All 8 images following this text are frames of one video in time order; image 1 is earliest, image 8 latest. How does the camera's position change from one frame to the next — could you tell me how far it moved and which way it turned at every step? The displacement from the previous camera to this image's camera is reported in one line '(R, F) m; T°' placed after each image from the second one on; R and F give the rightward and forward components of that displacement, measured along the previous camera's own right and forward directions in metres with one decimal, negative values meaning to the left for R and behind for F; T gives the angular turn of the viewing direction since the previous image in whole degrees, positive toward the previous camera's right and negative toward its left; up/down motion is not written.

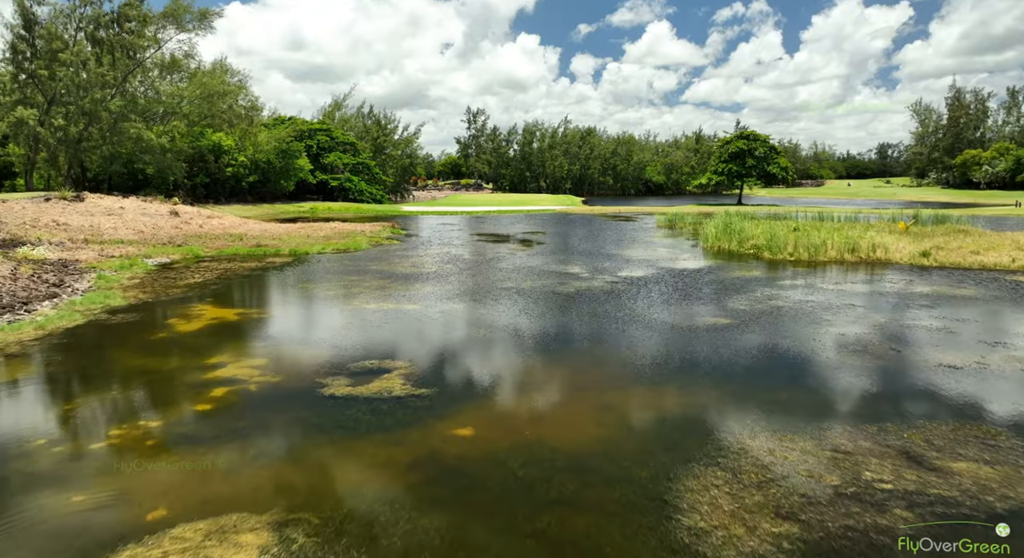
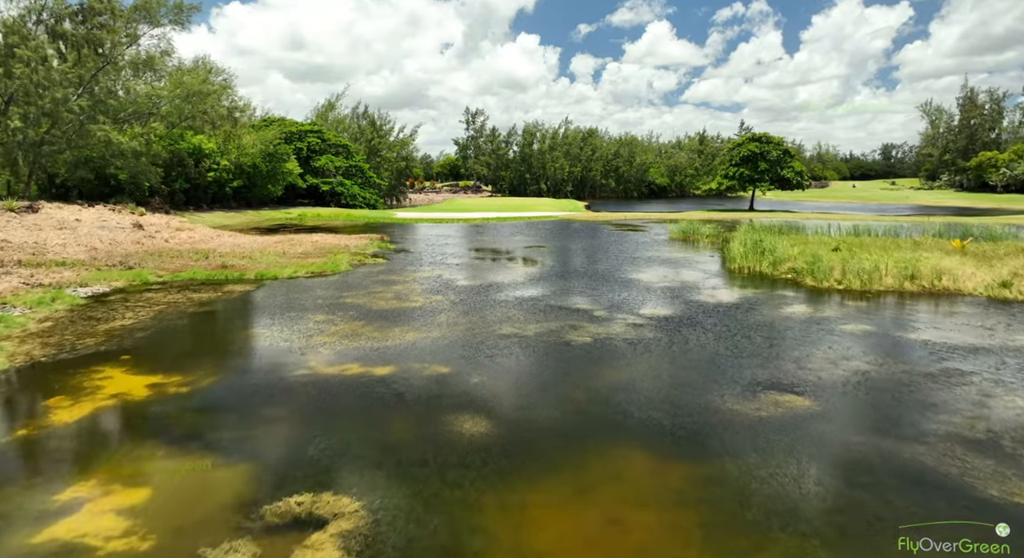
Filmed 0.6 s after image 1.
(0.0, +2.9) m; 0°
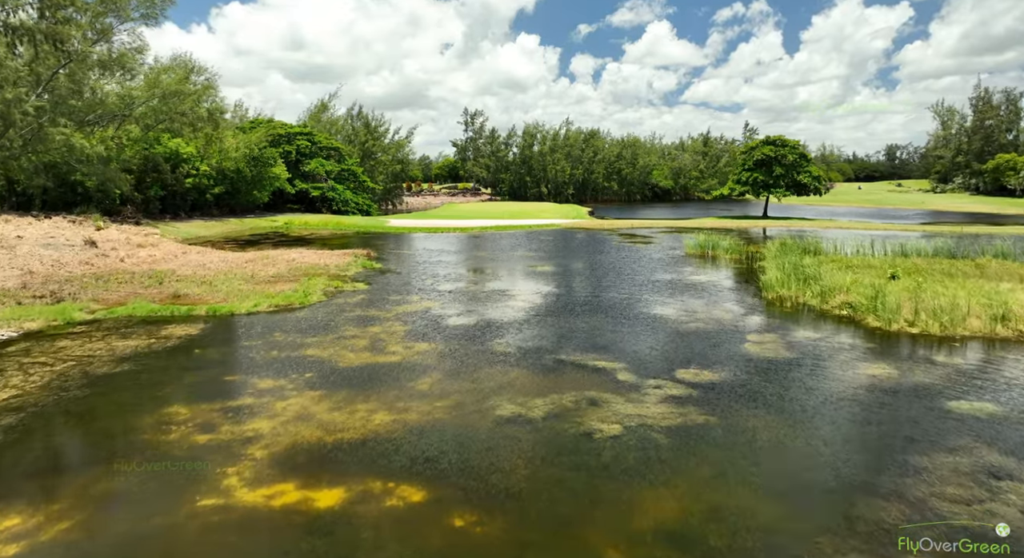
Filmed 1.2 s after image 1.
(0.0, +3.0) m; 0°
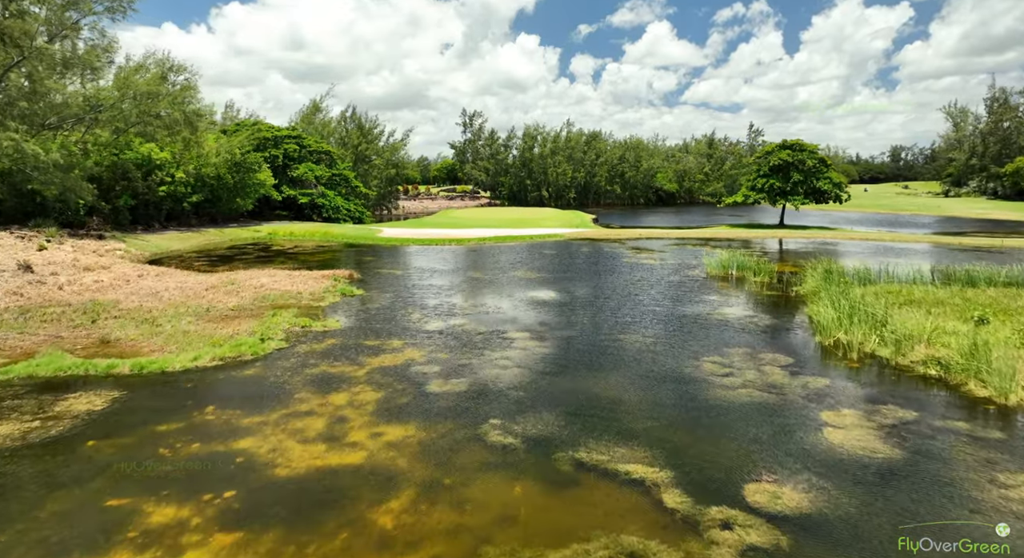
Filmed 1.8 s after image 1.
(0.0, +3.2) m; 0°
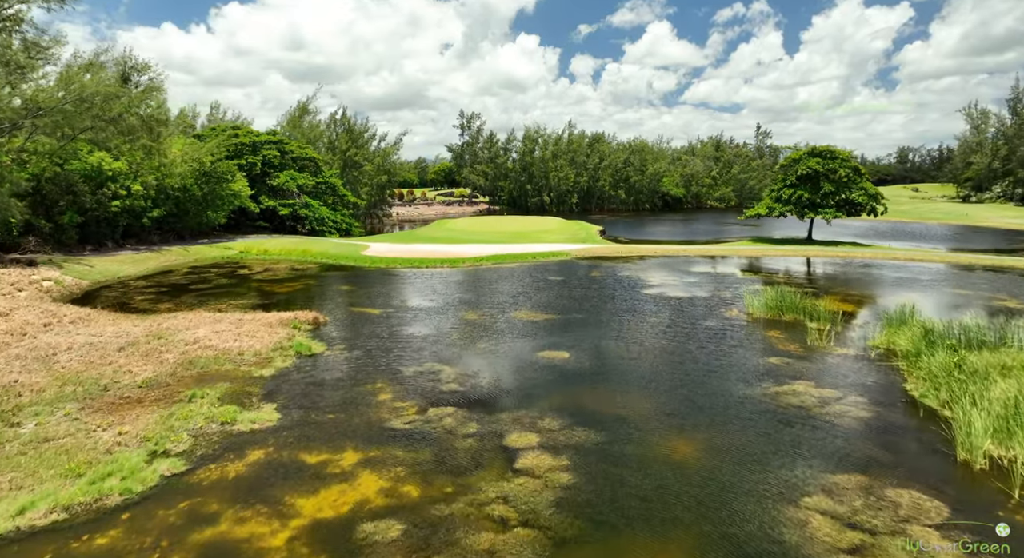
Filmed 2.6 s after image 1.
(-0.1, +4.7) m; 0°
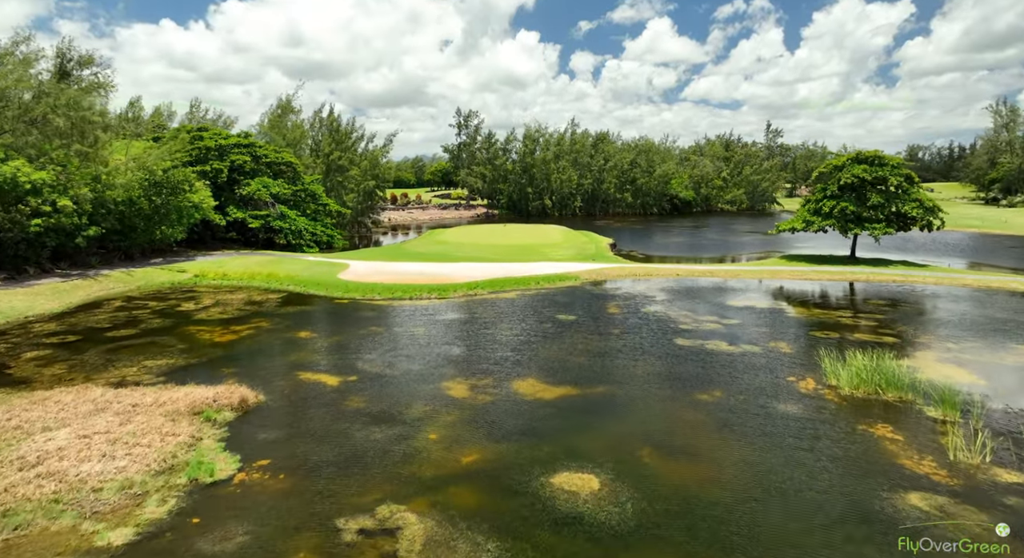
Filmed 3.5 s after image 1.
(0.0, +5.9) m; 0°
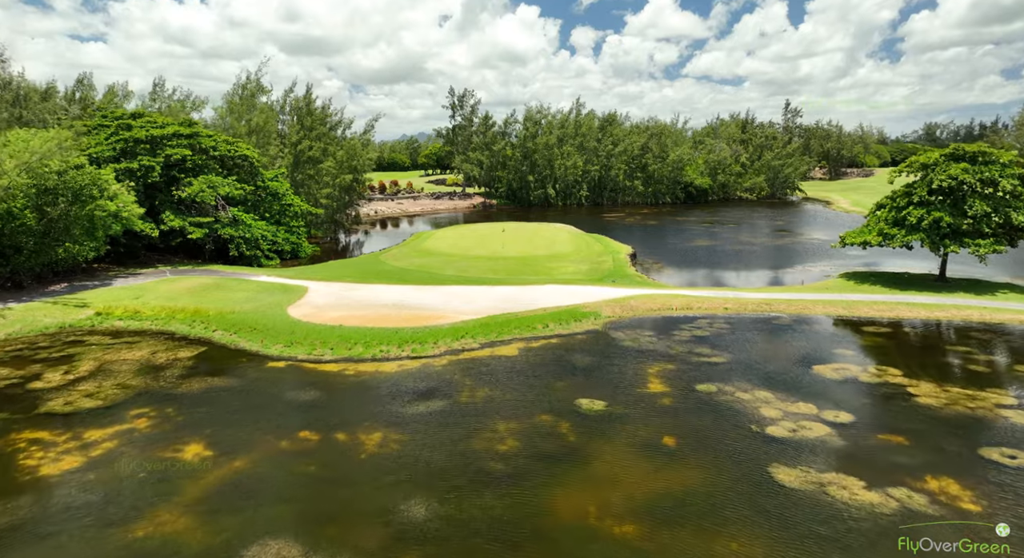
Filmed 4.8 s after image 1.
(0.0, +8.5) m; 0°
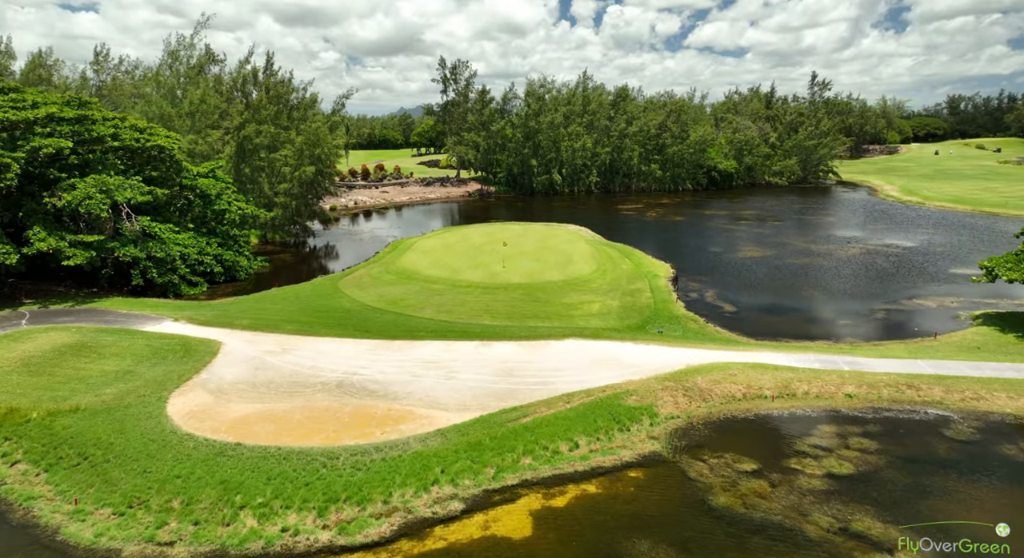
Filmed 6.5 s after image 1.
(-0.2, +10.6) m; 0°
